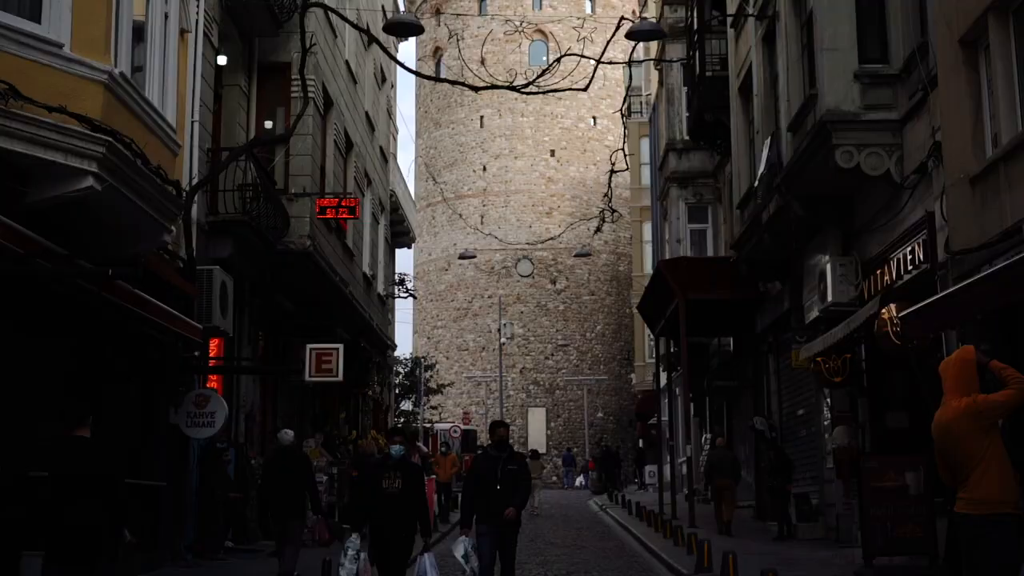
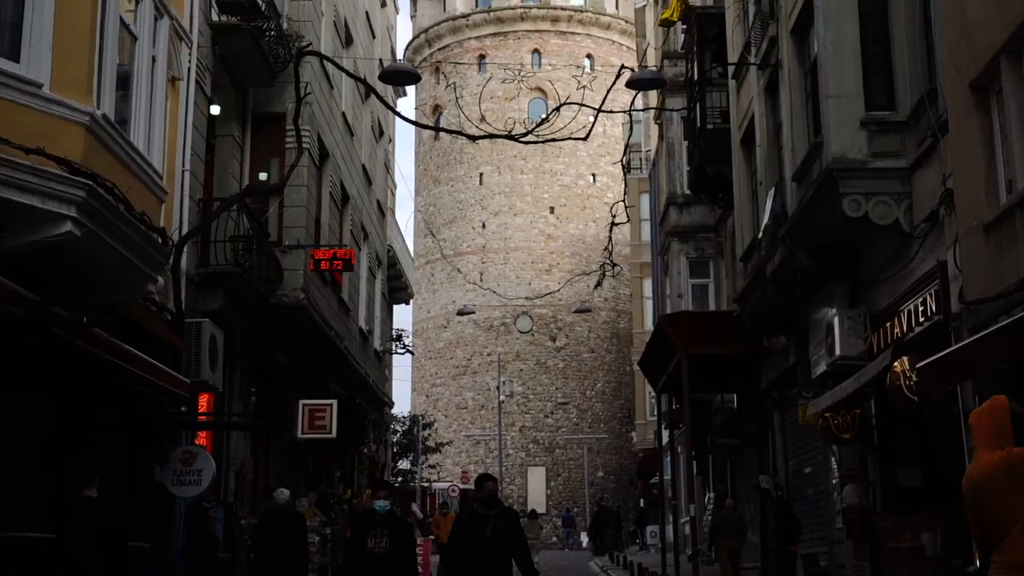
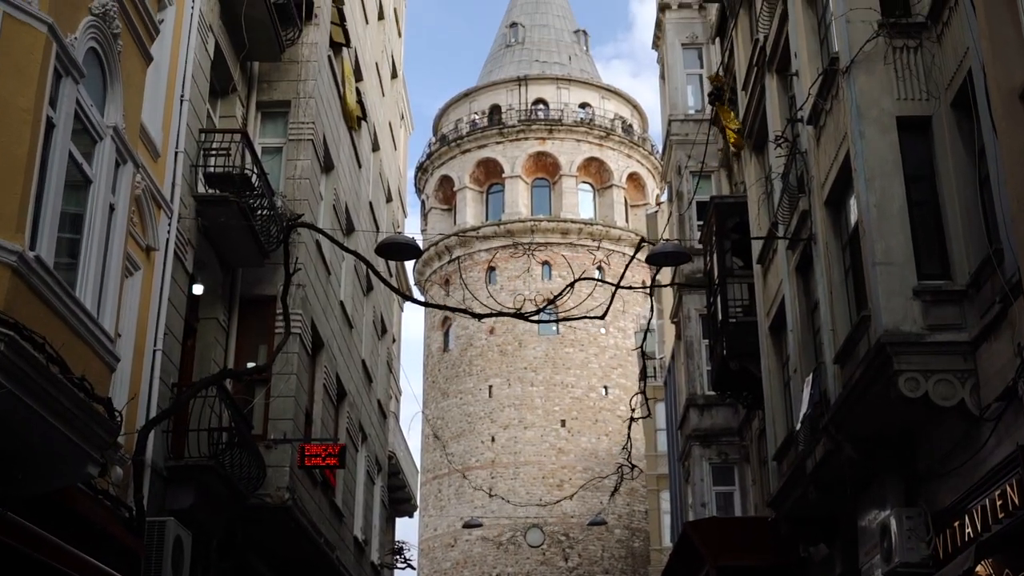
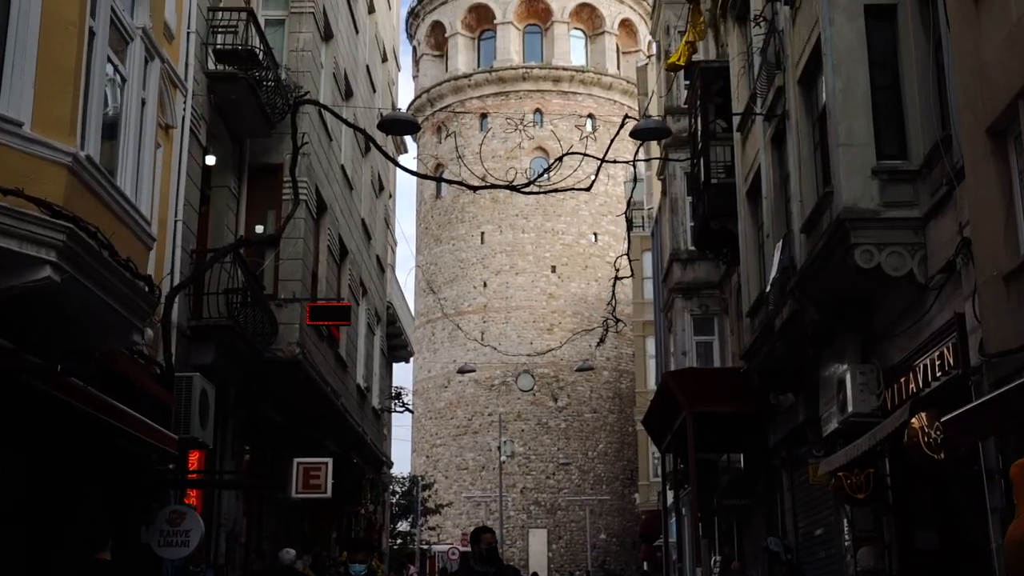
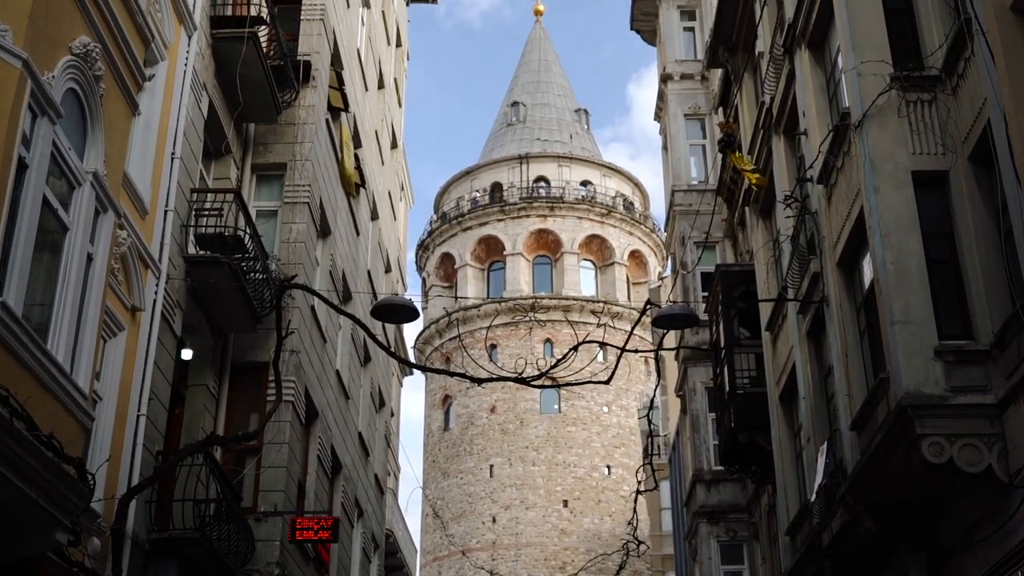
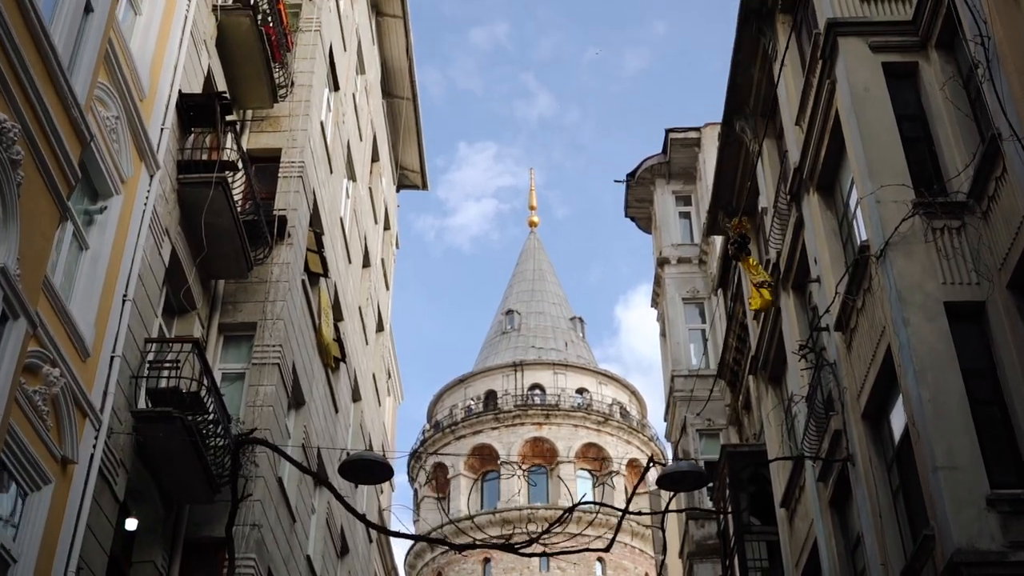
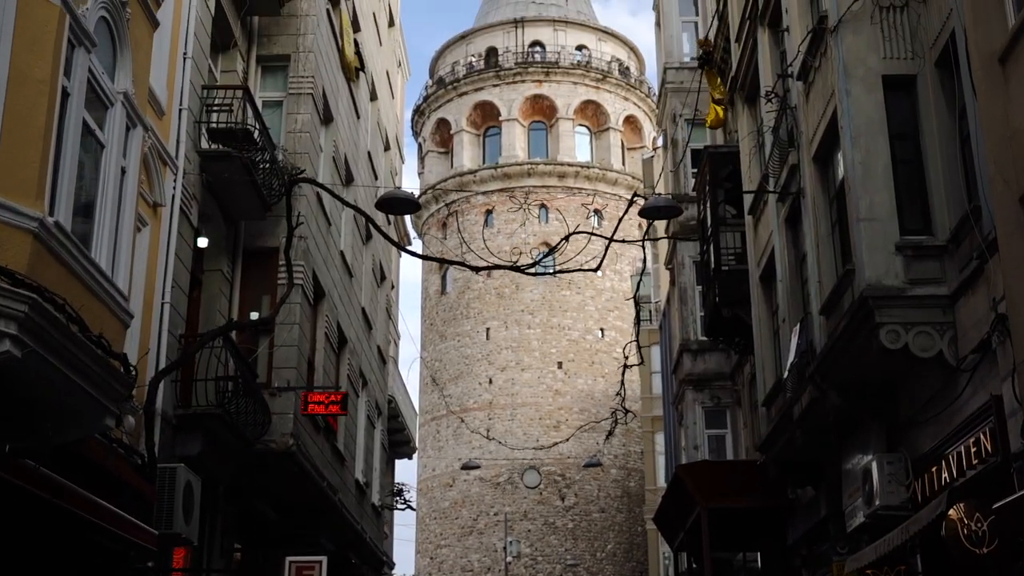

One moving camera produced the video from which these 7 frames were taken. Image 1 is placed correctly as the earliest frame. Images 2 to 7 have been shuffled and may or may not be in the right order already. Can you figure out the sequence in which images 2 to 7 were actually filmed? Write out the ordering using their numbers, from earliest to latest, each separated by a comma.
2, 4, 7, 3, 5, 6
